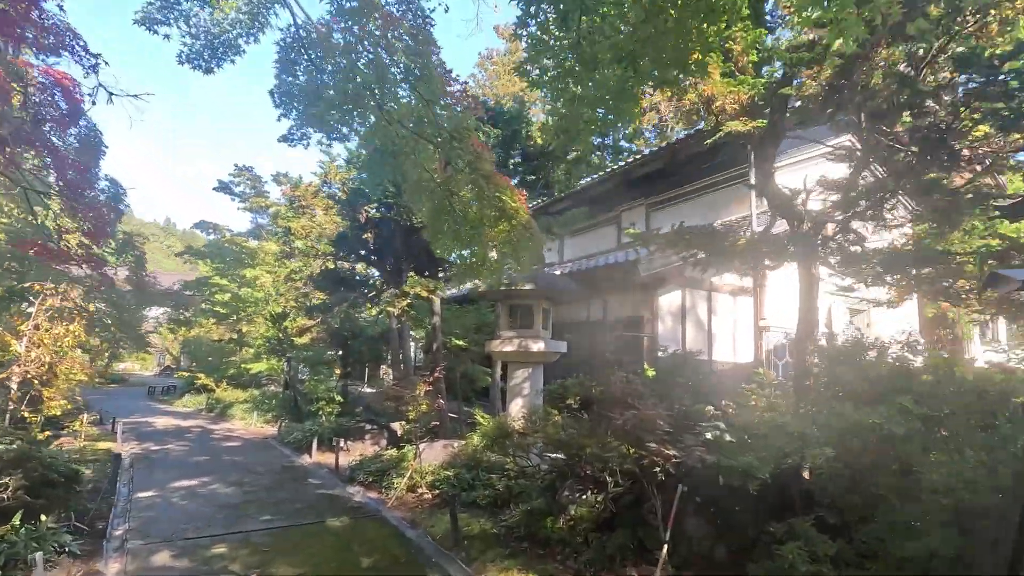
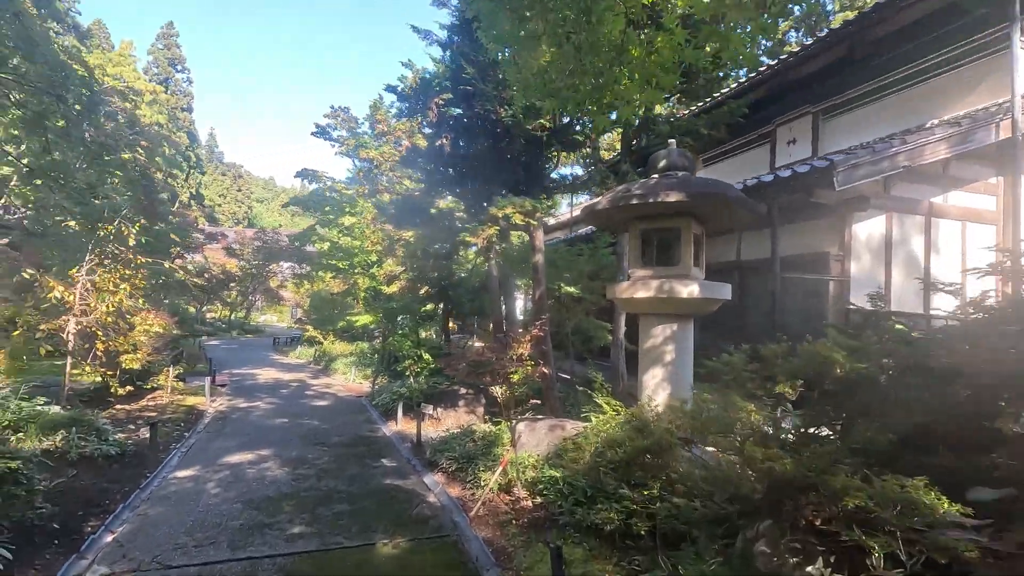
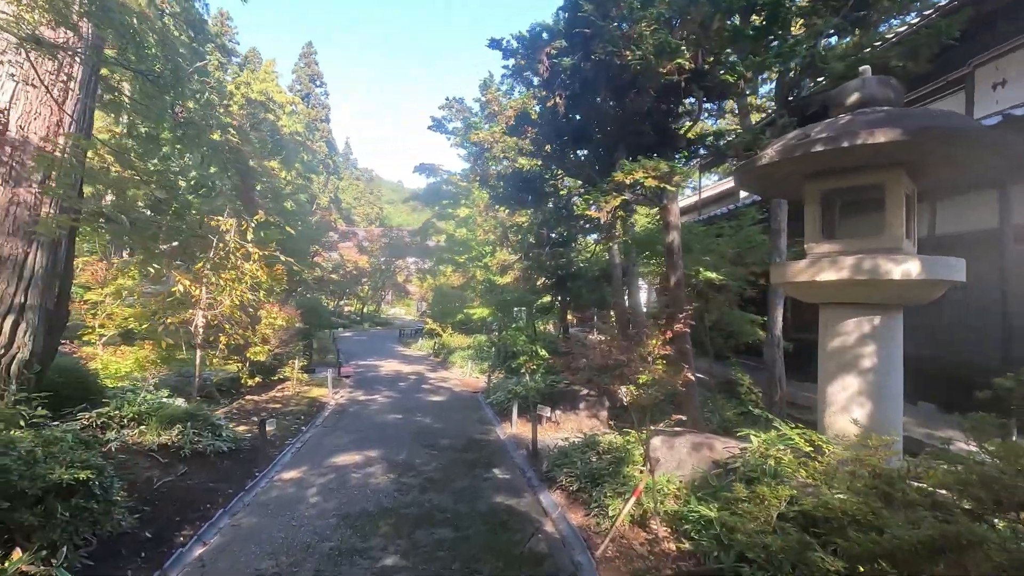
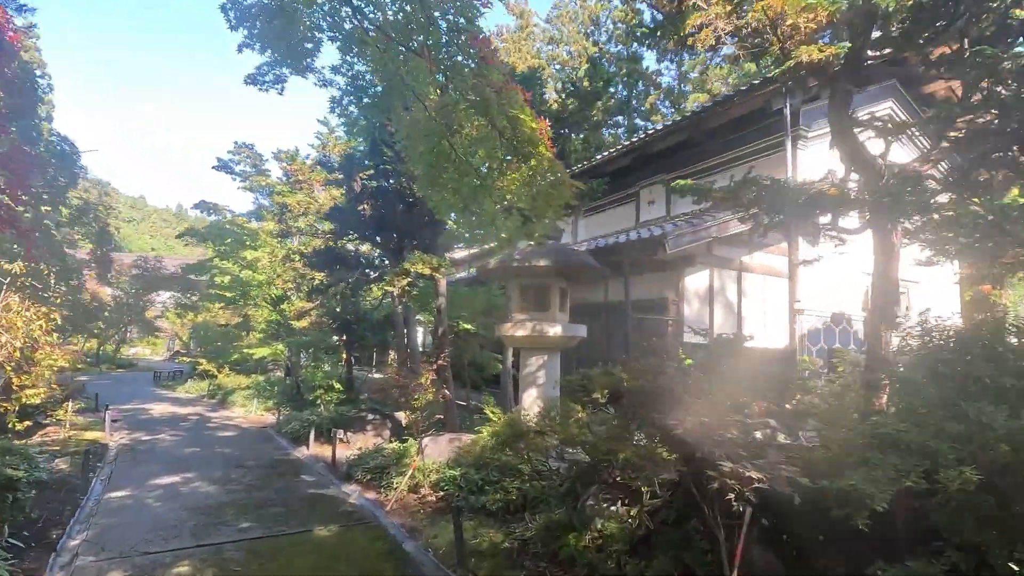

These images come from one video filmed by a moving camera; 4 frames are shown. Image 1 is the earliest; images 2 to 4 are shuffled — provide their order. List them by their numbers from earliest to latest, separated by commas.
4, 2, 3
